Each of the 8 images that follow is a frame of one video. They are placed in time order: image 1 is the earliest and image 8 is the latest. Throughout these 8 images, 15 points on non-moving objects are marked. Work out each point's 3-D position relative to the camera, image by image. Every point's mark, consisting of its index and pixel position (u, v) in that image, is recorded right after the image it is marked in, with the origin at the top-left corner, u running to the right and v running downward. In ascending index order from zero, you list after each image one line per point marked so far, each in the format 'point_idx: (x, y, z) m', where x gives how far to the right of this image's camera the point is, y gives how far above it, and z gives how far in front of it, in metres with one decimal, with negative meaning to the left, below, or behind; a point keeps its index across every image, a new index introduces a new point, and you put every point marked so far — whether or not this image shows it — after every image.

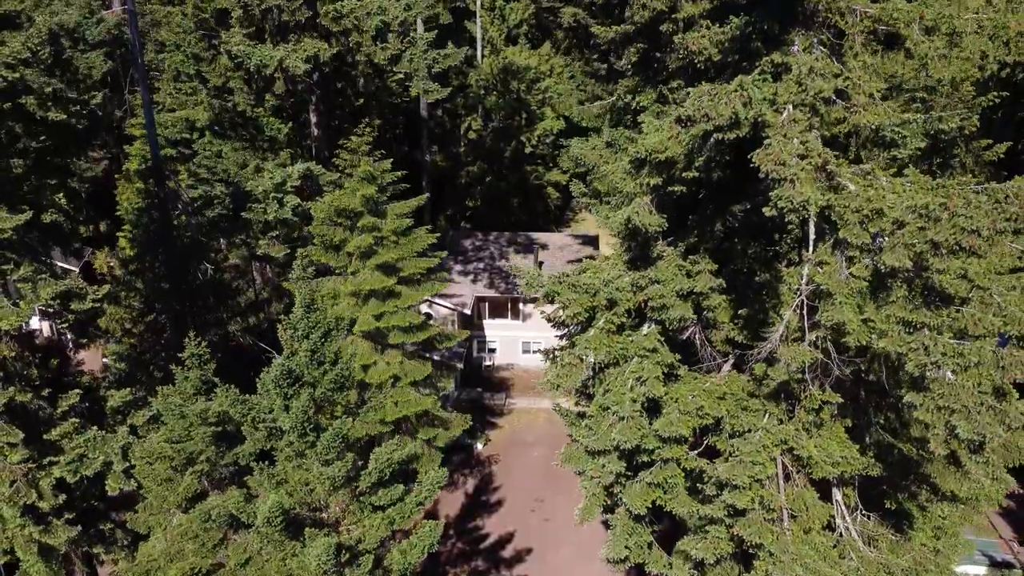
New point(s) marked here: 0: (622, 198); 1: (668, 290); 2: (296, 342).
0: (+1.6, +1.1, +8.8) m
1: (+2.1, -0.1, +8.0) m
2: (-4.0, -1.2, +11.3) m
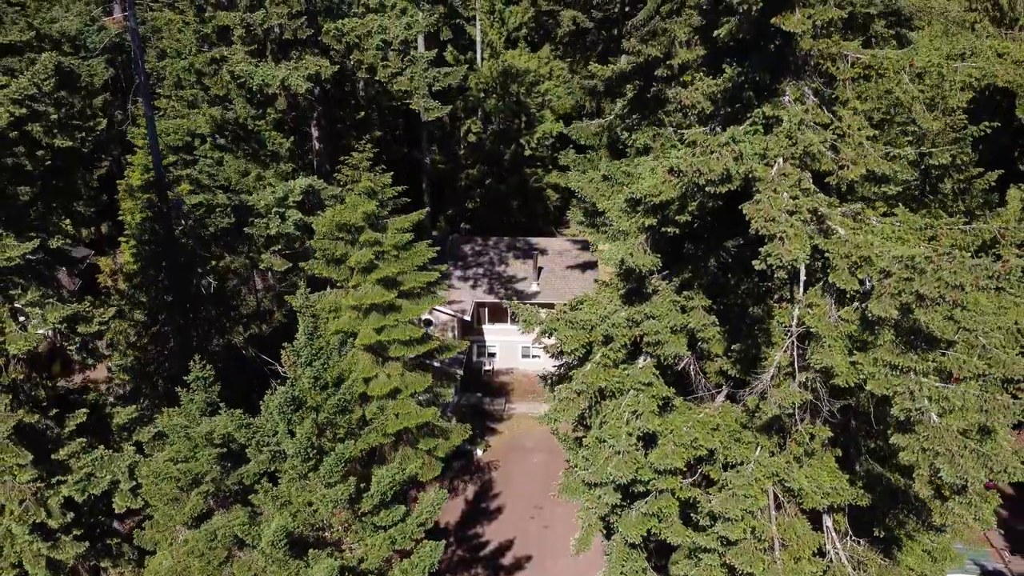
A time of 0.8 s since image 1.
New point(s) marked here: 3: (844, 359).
0: (+1.6, +0.7, +9.0) m
1: (+2.0, -0.6, +8.2) m
2: (-4.0, -1.6, +11.5) m
3: (+3.7, -0.9, +6.8) m
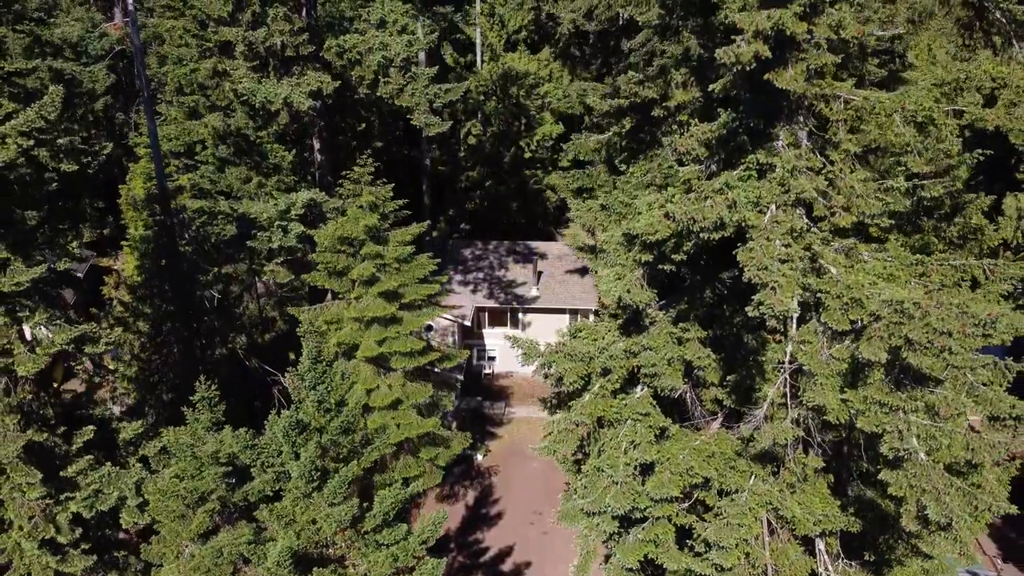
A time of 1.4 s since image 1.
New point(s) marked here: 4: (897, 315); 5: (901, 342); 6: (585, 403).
0: (+1.6, +0.2, +9.2) m
1: (+2.0, -1.0, +8.4) m
2: (-4.0, -2.0, +11.7) m
3: (+3.7, -1.3, +7.0) m
4: (+4.2, -0.4, +6.5) m
5: (+4.2, -0.7, +6.5) m
6: (+1.1, -1.8, +8.8) m
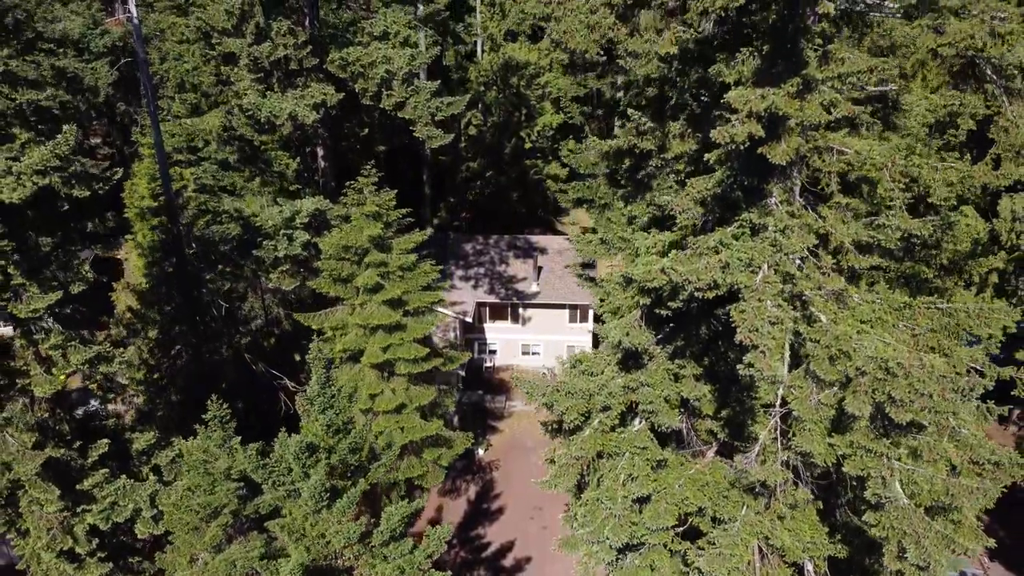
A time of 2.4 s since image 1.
0: (+1.6, -0.3, +9.5) m
1: (+2.1, -1.5, +8.7) m
2: (-4.0, -2.5, +12.1) m
3: (+3.8, -1.9, +7.4) m
4: (+4.2, -1.0, +6.9) m
5: (+4.3, -1.3, +6.9) m
6: (+1.1, -2.3, +9.2) m
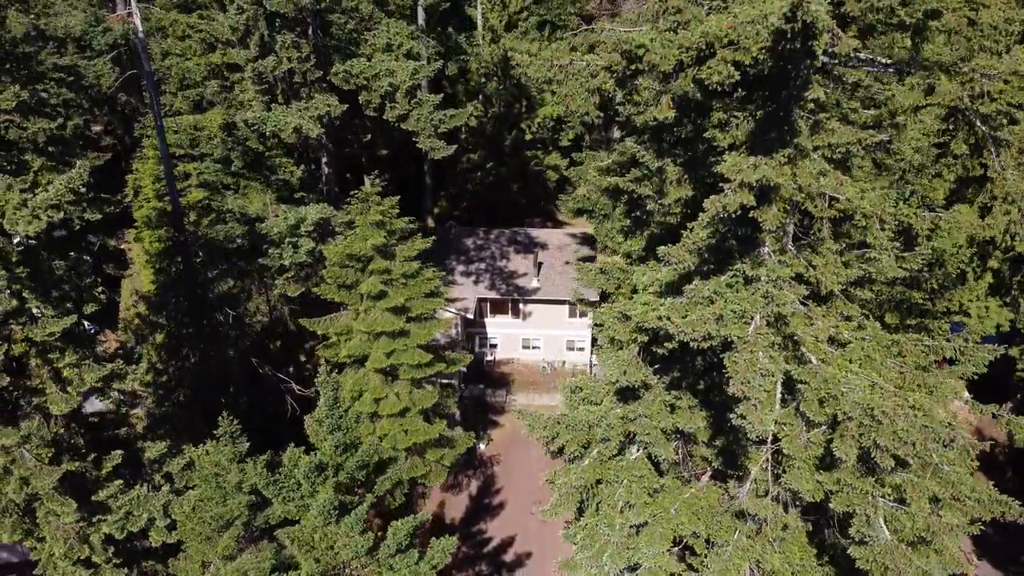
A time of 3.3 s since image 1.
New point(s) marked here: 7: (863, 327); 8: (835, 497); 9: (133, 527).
0: (+1.7, -0.8, +9.8) m
1: (+2.1, -2.1, +9.0) m
2: (-3.9, -2.9, +12.4) m
3: (+3.8, -2.5, +7.7) m
4: (+4.2, -1.6, +7.2) m
5: (+4.3, -1.8, +7.2) m
6: (+1.2, -2.8, +9.6) m
7: (+5.3, -0.6, +9.1) m
8: (+4.3, -2.7, +7.9) m
9: (-8.3, -5.2, +13.2) m
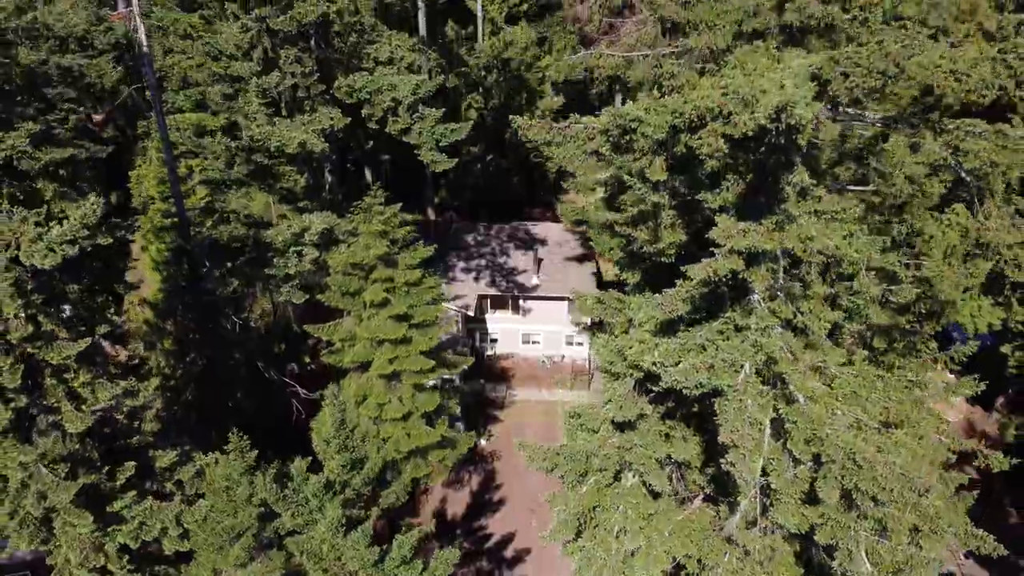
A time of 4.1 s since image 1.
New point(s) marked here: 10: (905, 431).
0: (+1.7, -1.3, +10.2) m
1: (+2.1, -2.6, +9.4) m
2: (-3.9, -3.3, +12.9) m
3: (+3.8, -3.1, +8.1) m
4: (+4.3, -2.2, +7.6) m
5: (+4.3, -2.4, +7.6) m
6: (+1.2, -3.3, +10.0) m
7: (+5.3, -1.2, +9.4) m
8: (+4.3, -3.3, +8.4) m
9: (-8.3, -5.7, +13.7) m
10: (+5.7, -2.1, +8.7) m
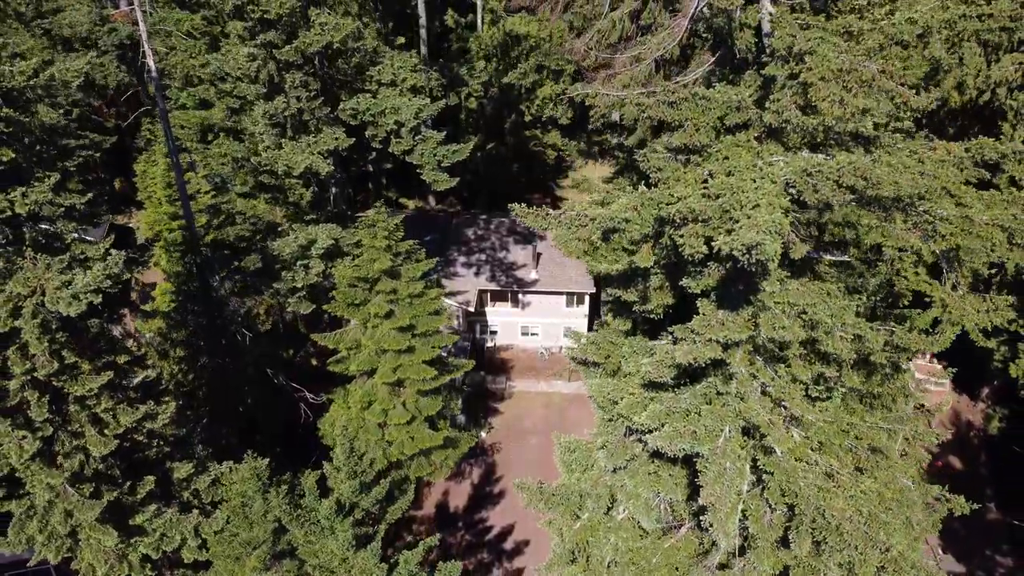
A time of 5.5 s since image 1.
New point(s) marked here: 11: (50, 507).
0: (+1.7, -2.1, +10.8) m
1: (+2.1, -3.4, +10.2) m
2: (-3.9, -4.0, +13.6) m
3: (+3.8, -4.0, +8.9) m
4: (+4.2, -3.1, +8.3) m
5: (+4.3, -3.3, +8.3) m
6: (+1.2, -4.1, +10.8) m
7: (+5.3, -2.0, +10.1) m
8: (+4.3, -4.2, +9.1) m
9: (-8.3, -6.3, +14.5) m
10: (+5.7, -3.0, +9.4) m
11: (-10.3, -4.9, +13.4) m
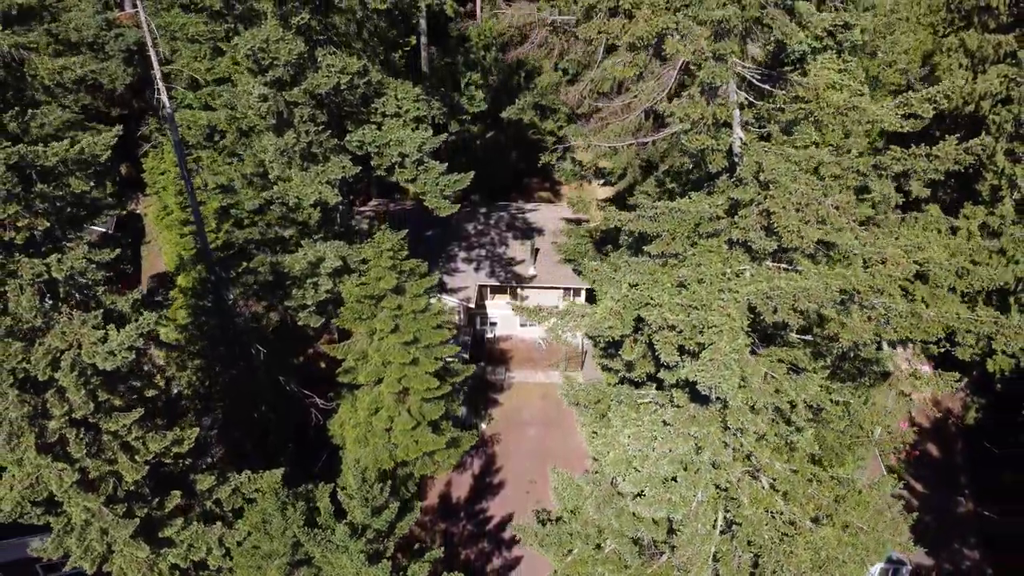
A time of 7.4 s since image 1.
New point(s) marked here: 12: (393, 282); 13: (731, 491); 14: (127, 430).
0: (+1.6, -3.2, +11.9) m
1: (+2.1, -4.5, +11.3) m
2: (-4.0, -4.9, +14.8) m
3: (+3.8, -5.1, +10.1) m
4: (+4.2, -4.3, +9.4) m
5: (+4.3, -4.5, +9.5) m
6: (+1.1, -5.2, +12.0) m
7: (+5.3, -3.1, +11.2) m
8: (+4.2, -5.3, +10.3) m
9: (-8.4, -7.1, +15.8) m
10: (+5.6, -4.1, +10.6) m
11: (-10.4, -5.8, +14.7) m
12: (-3.9, +0.1, +19.6) m
13: (+3.7, -3.1, +10.0) m
14: (-9.2, -3.4, +14.3) m
